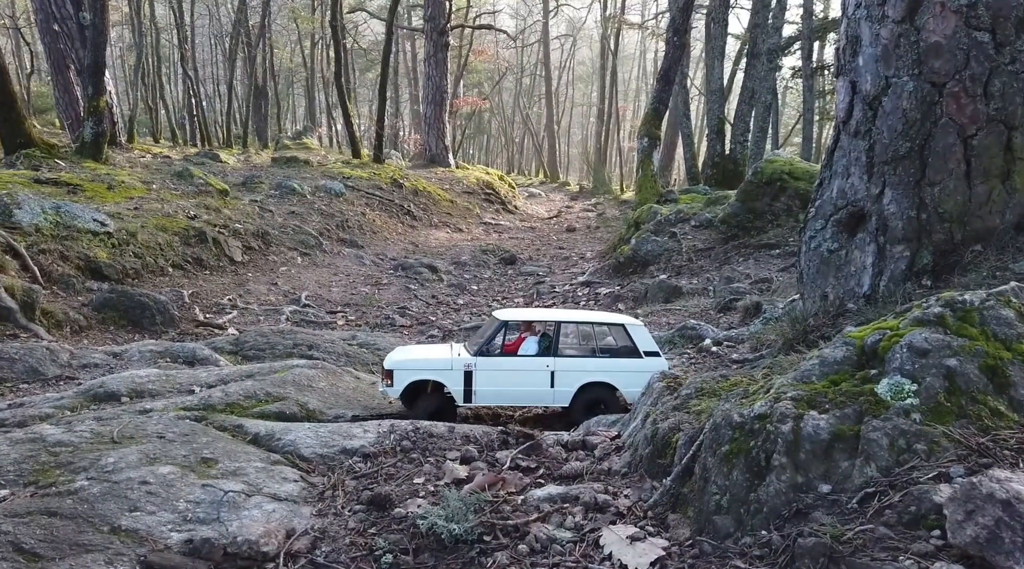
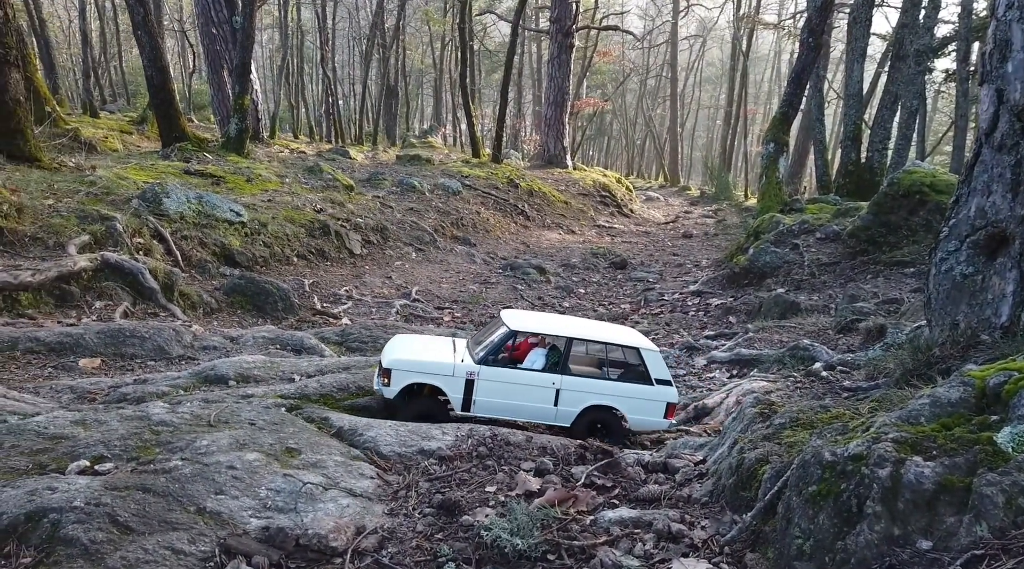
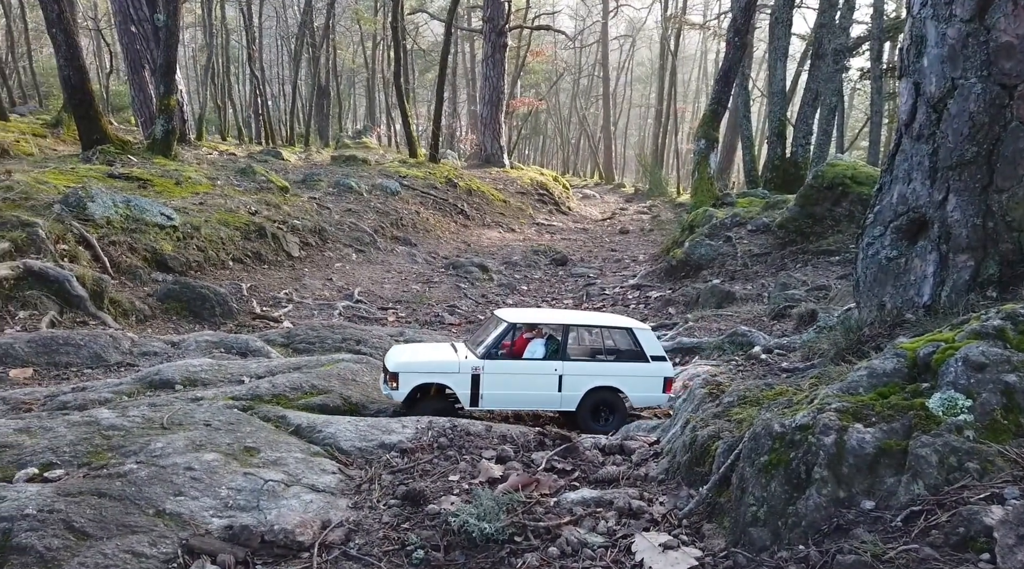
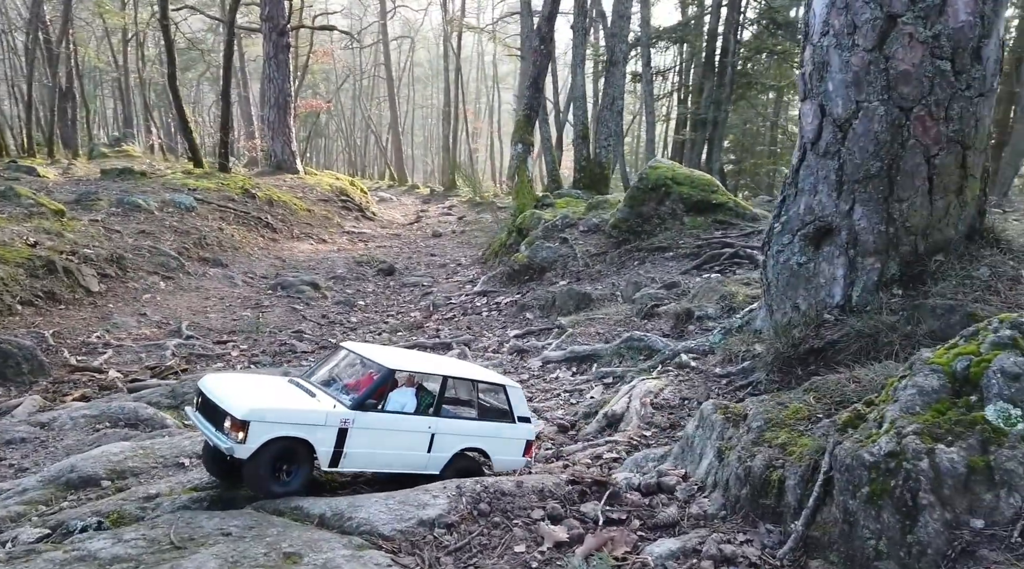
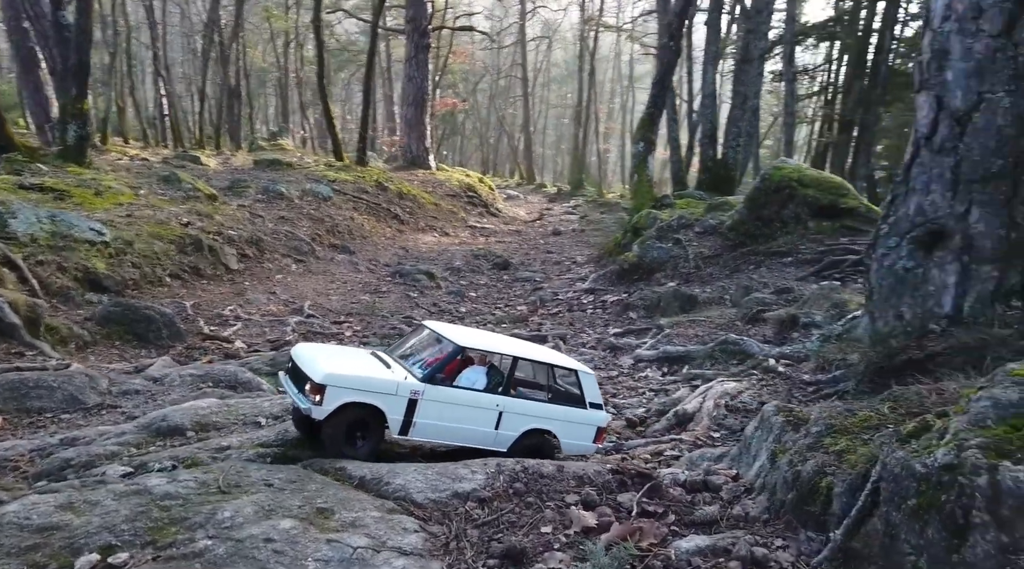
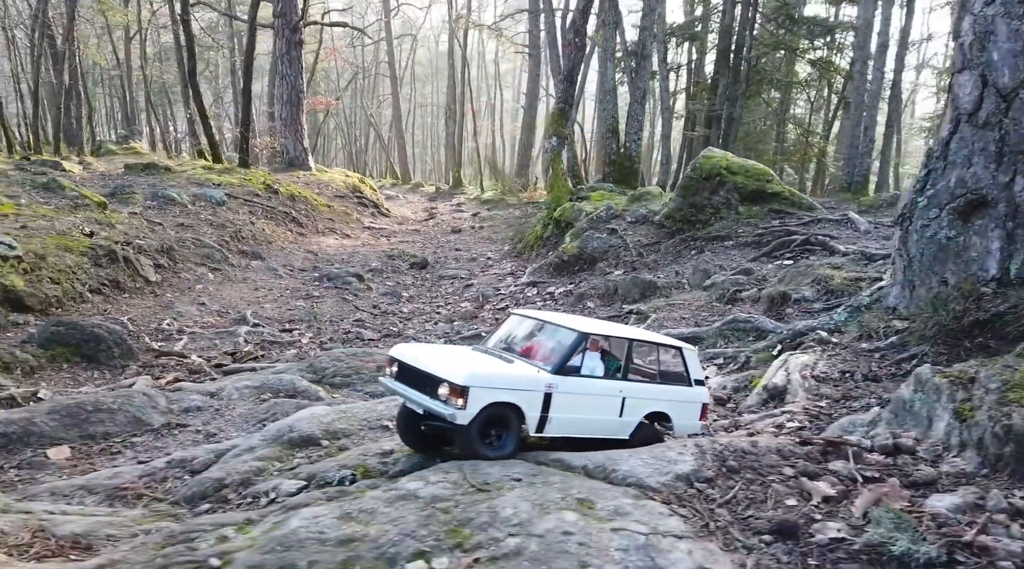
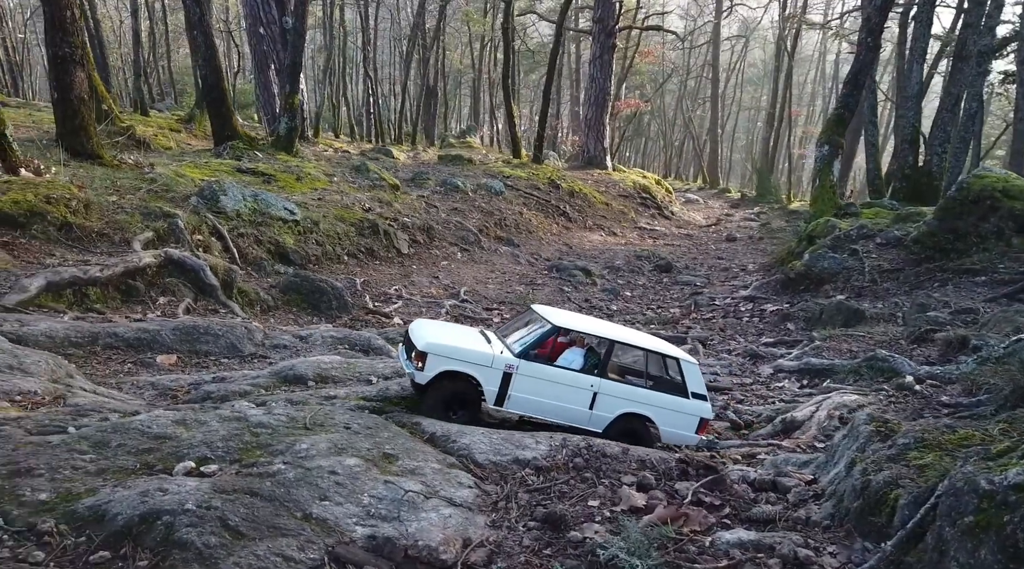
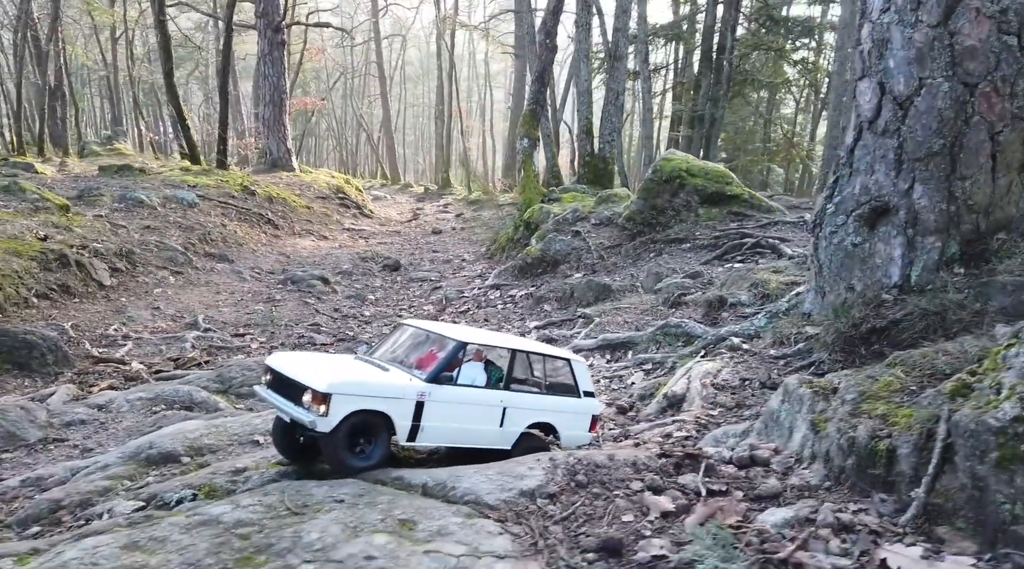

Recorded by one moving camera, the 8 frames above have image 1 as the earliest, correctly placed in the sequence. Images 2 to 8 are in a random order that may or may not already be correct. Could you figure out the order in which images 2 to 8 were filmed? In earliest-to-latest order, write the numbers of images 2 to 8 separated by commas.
3, 2, 7, 5, 4, 8, 6
